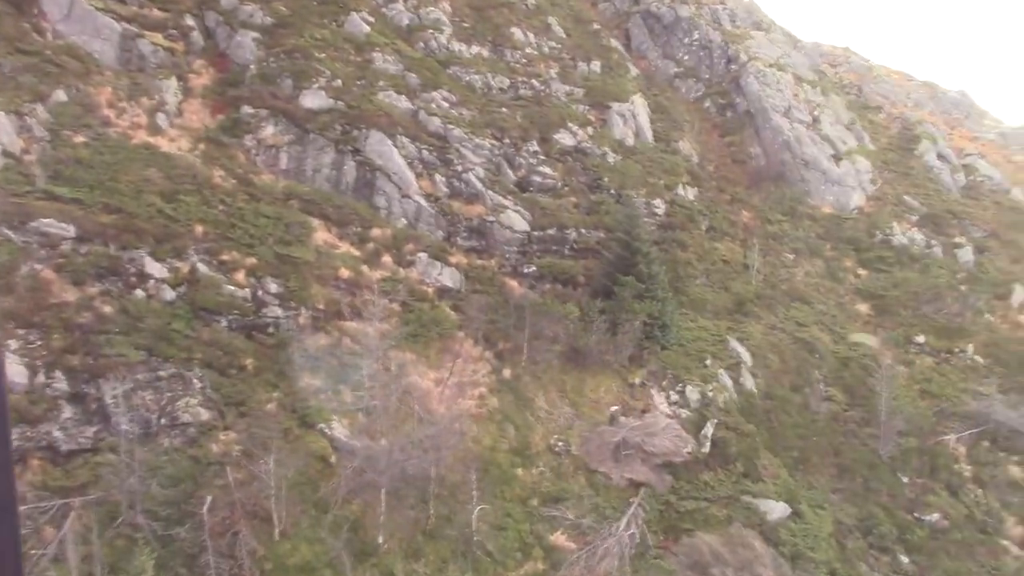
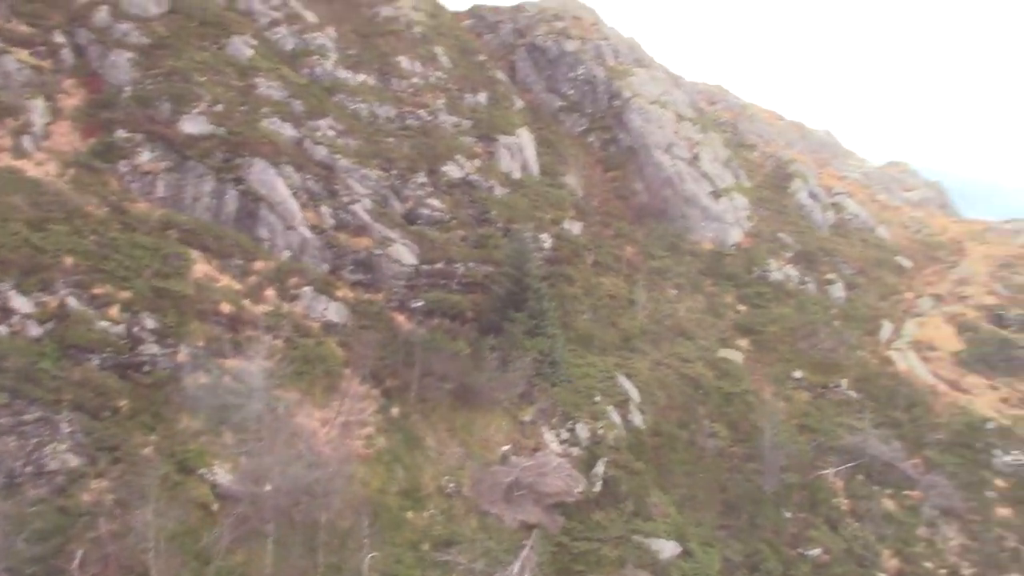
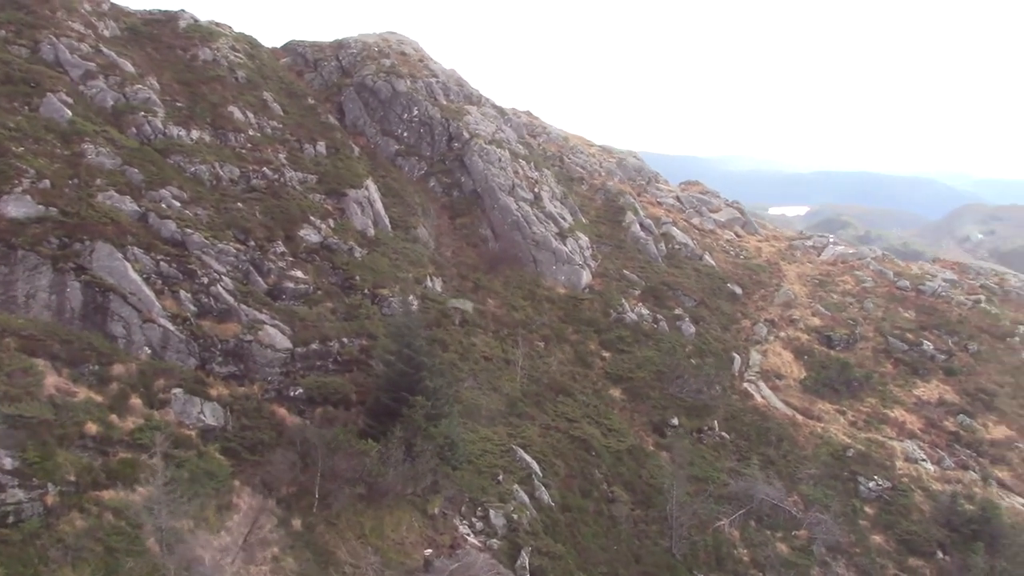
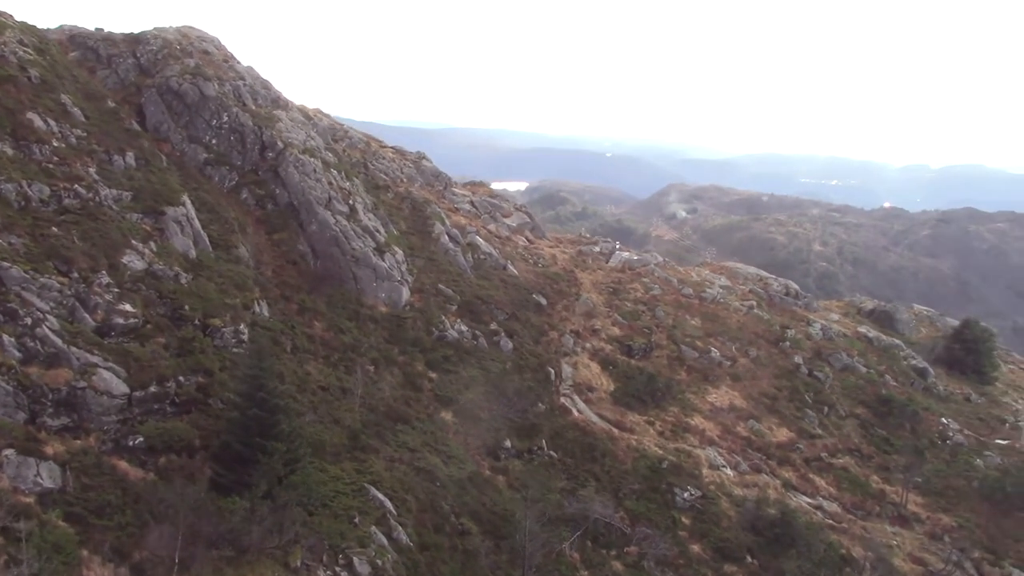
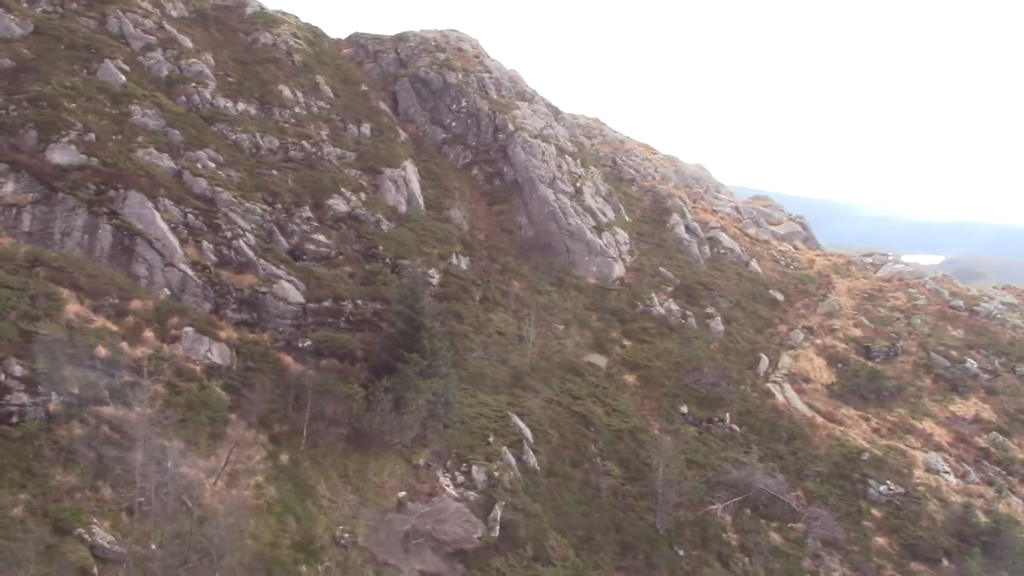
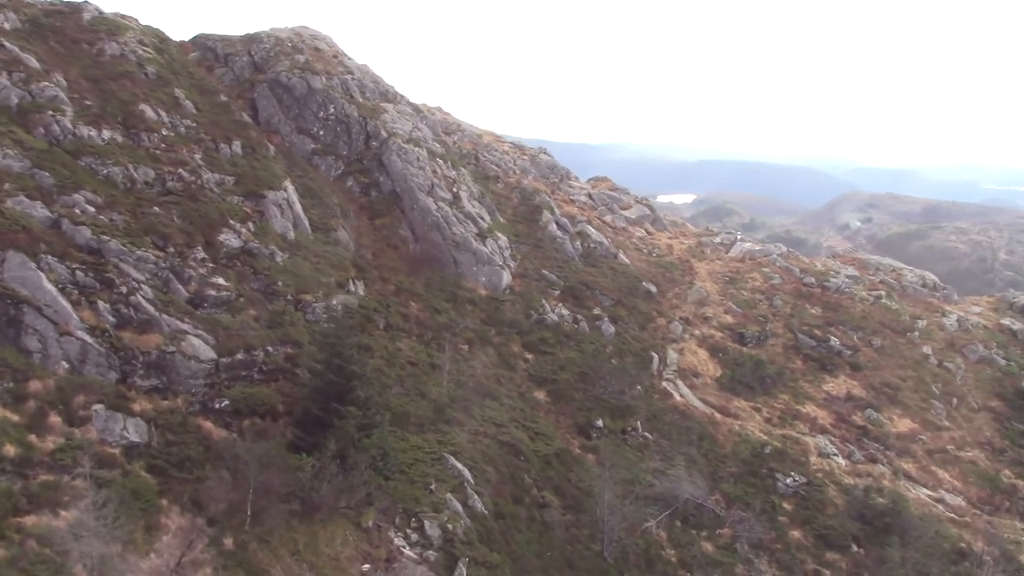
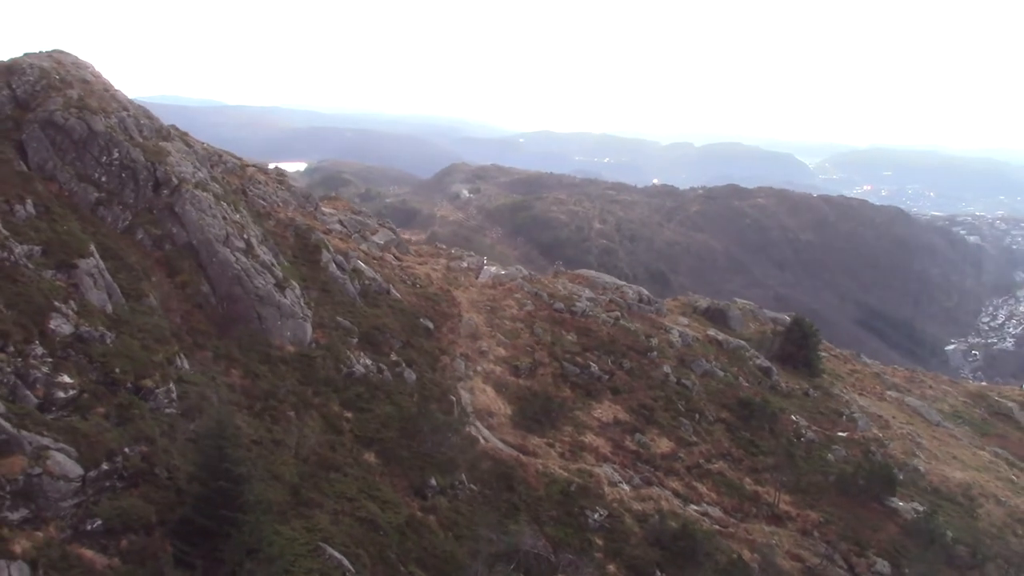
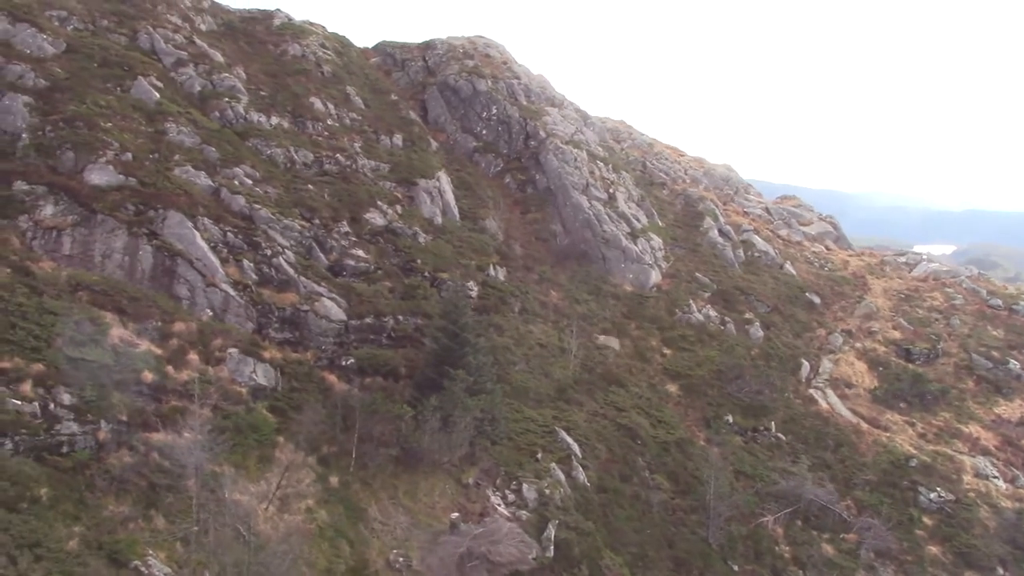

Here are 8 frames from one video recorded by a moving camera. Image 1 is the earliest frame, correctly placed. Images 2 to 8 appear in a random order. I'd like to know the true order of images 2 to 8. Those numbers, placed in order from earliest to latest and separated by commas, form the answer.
2, 5, 8, 3, 6, 4, 7
